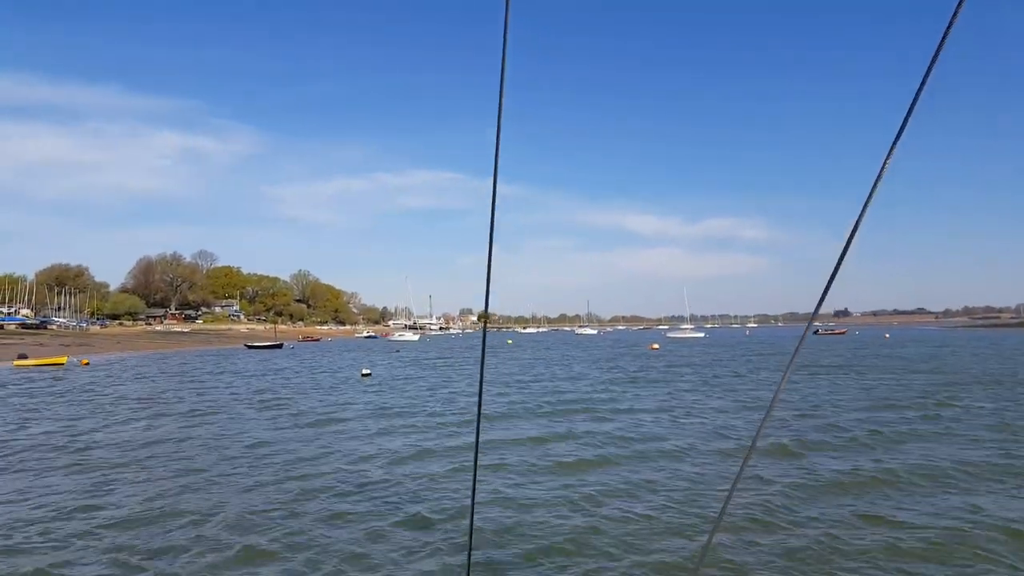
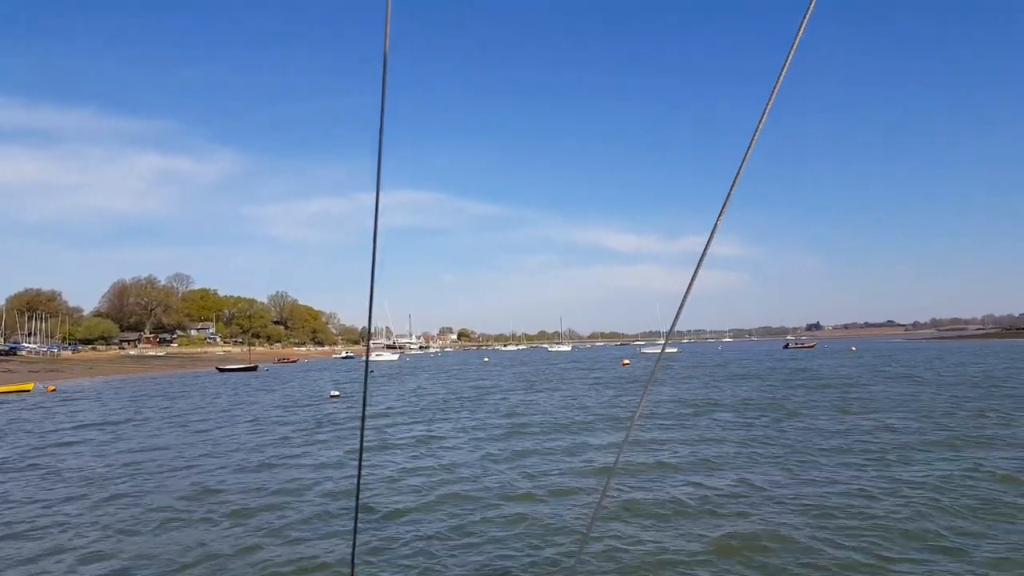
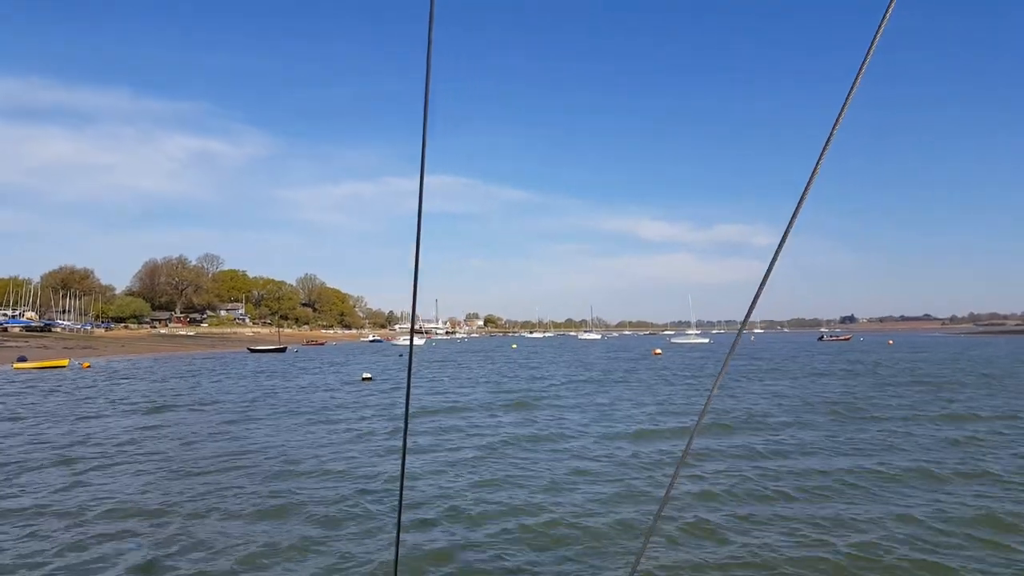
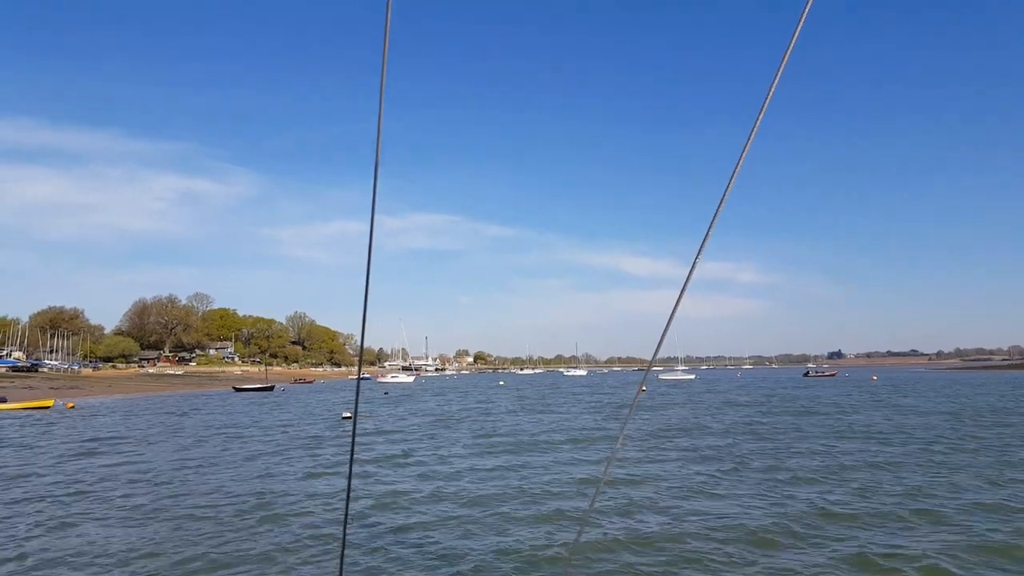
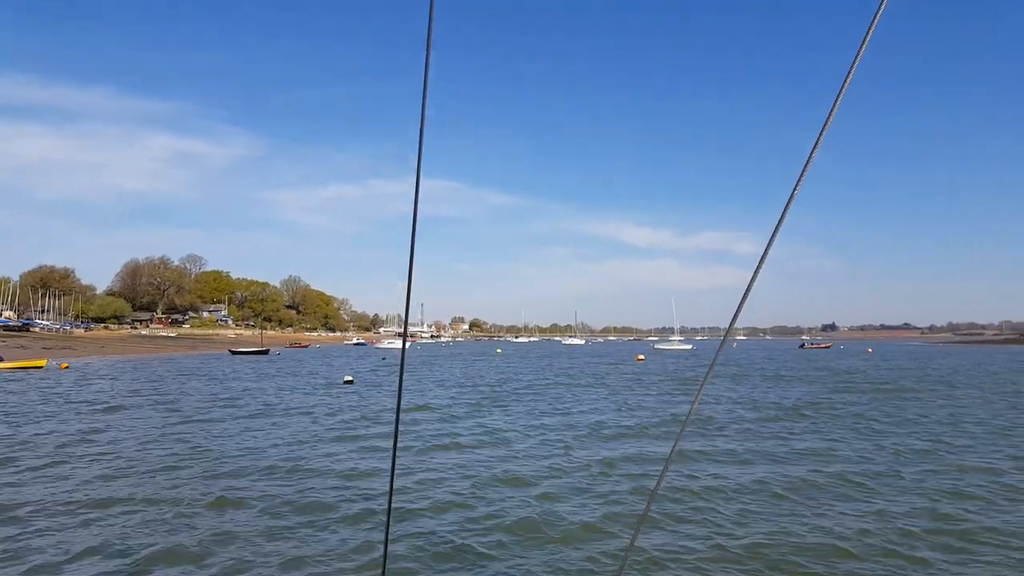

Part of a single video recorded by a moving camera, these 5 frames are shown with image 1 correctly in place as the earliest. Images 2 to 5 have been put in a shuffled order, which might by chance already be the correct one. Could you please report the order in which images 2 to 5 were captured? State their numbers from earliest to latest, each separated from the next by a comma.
3, 5, 2, 4
